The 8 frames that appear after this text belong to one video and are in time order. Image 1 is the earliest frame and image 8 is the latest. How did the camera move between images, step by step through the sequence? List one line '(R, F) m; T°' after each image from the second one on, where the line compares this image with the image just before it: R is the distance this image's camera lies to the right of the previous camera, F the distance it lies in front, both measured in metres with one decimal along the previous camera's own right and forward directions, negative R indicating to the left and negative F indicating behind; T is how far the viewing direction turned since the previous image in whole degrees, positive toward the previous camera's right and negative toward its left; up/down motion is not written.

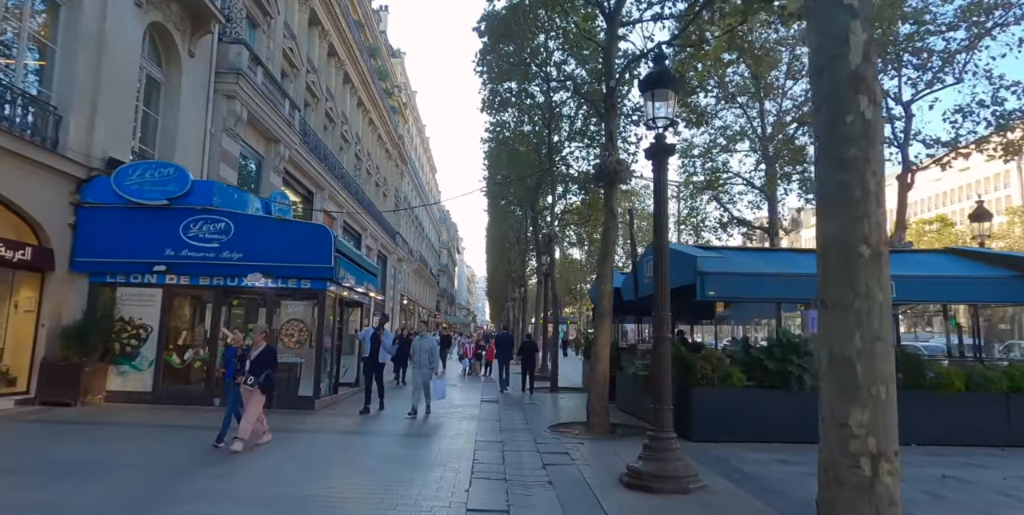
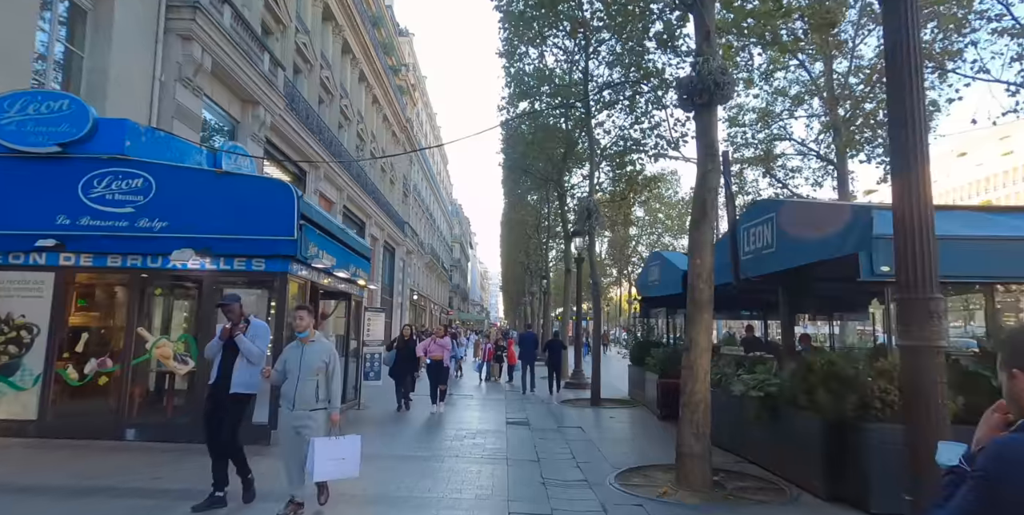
(-0.4, +3.7) m; -1°
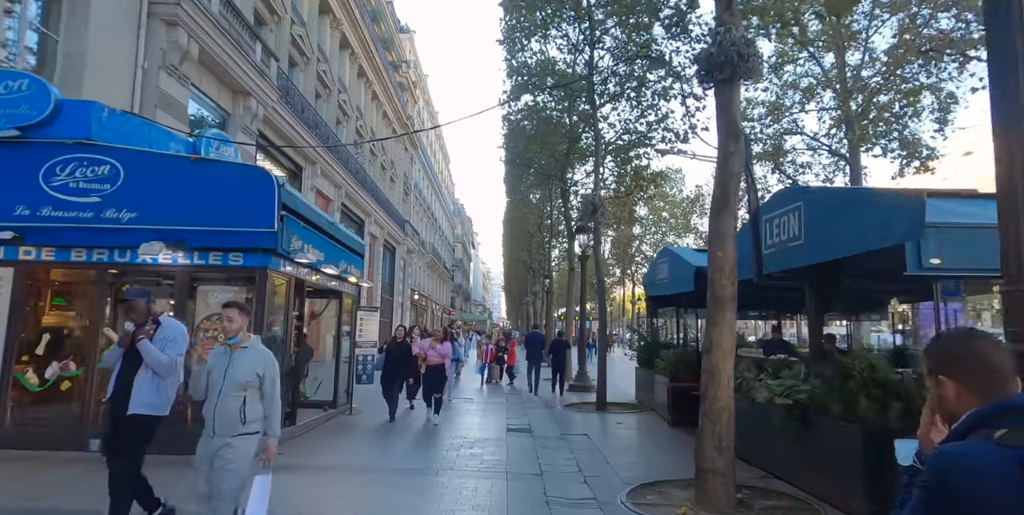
(0.0, +0.7) m; 0°
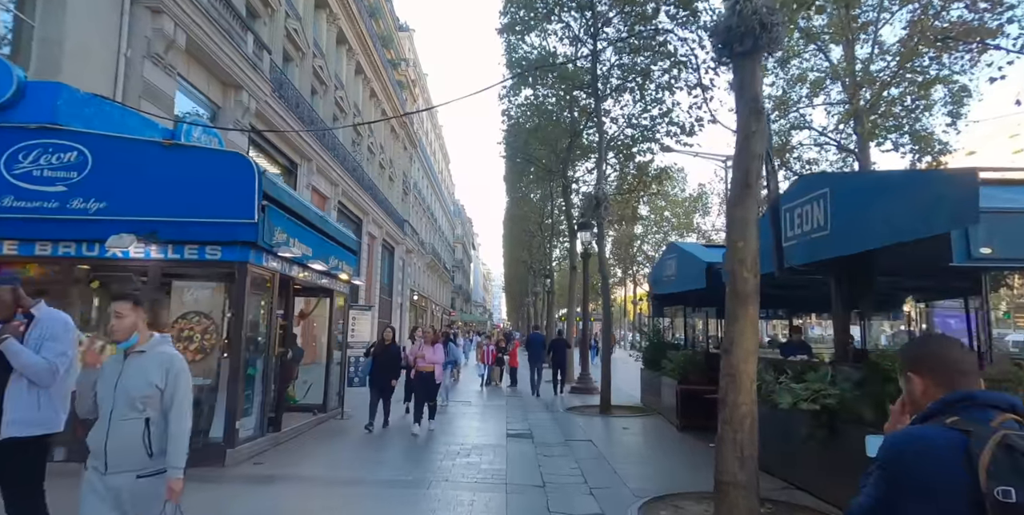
(0.0, +0.6) m; 0°
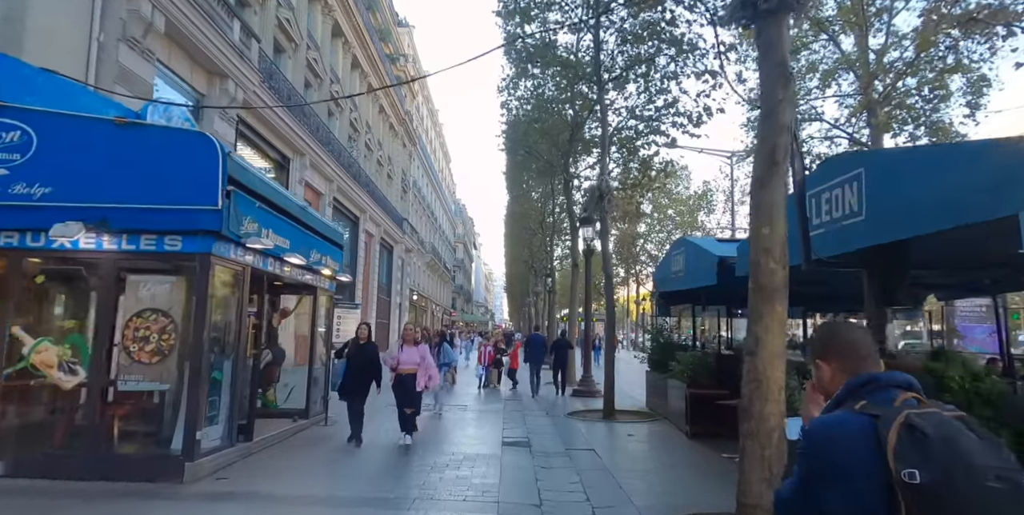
(+0.1, +0.8) m; 0°
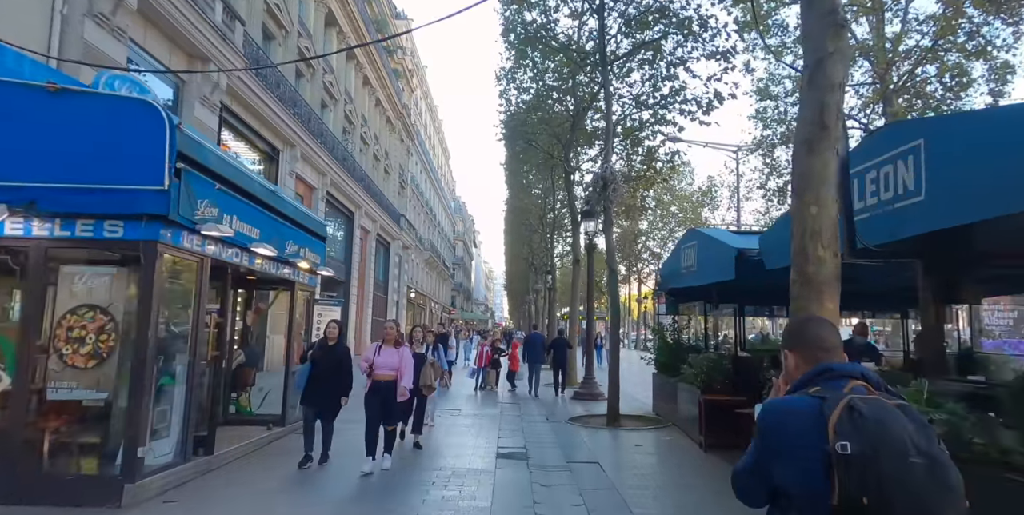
(+0.1, +0.9) m; 0°
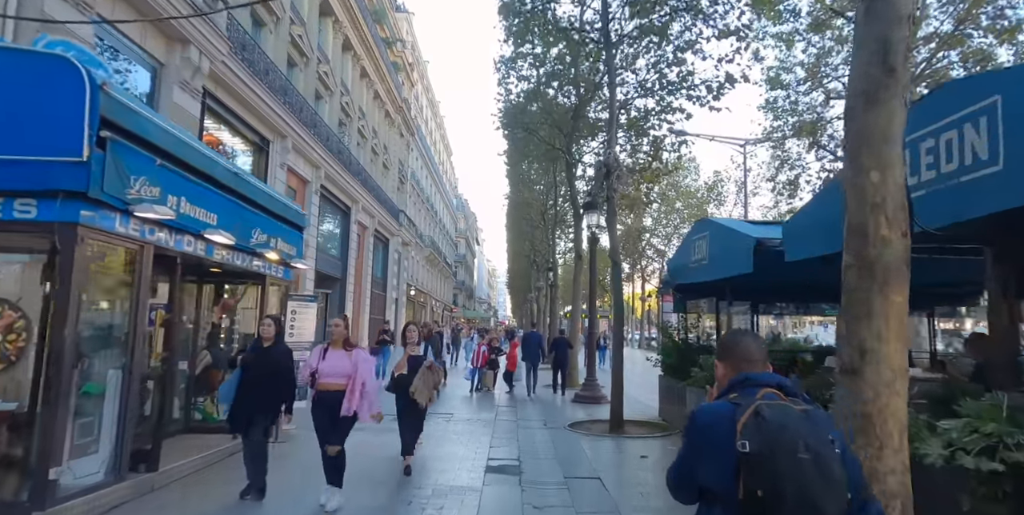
(+0.2, +0.9) m; 0°
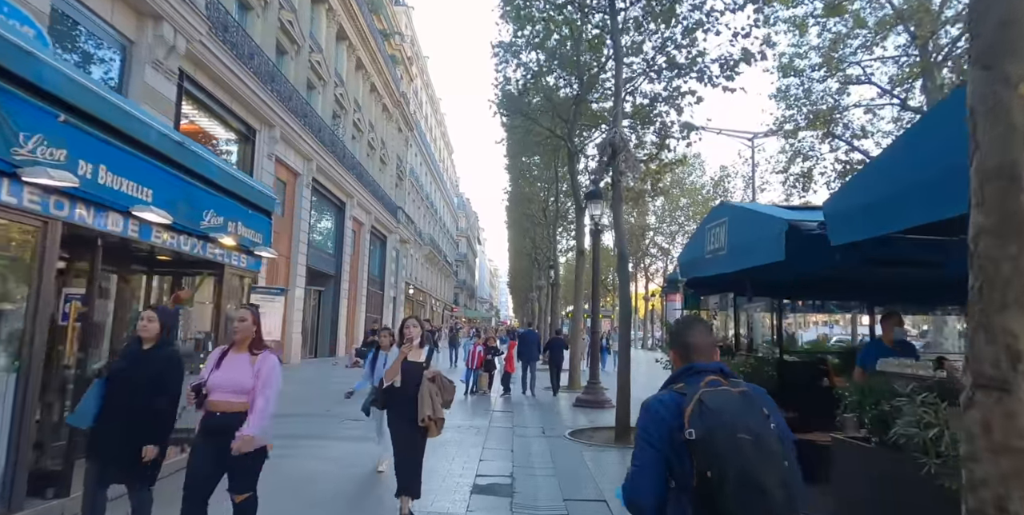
(+0.1, +1.0) m; 0°
